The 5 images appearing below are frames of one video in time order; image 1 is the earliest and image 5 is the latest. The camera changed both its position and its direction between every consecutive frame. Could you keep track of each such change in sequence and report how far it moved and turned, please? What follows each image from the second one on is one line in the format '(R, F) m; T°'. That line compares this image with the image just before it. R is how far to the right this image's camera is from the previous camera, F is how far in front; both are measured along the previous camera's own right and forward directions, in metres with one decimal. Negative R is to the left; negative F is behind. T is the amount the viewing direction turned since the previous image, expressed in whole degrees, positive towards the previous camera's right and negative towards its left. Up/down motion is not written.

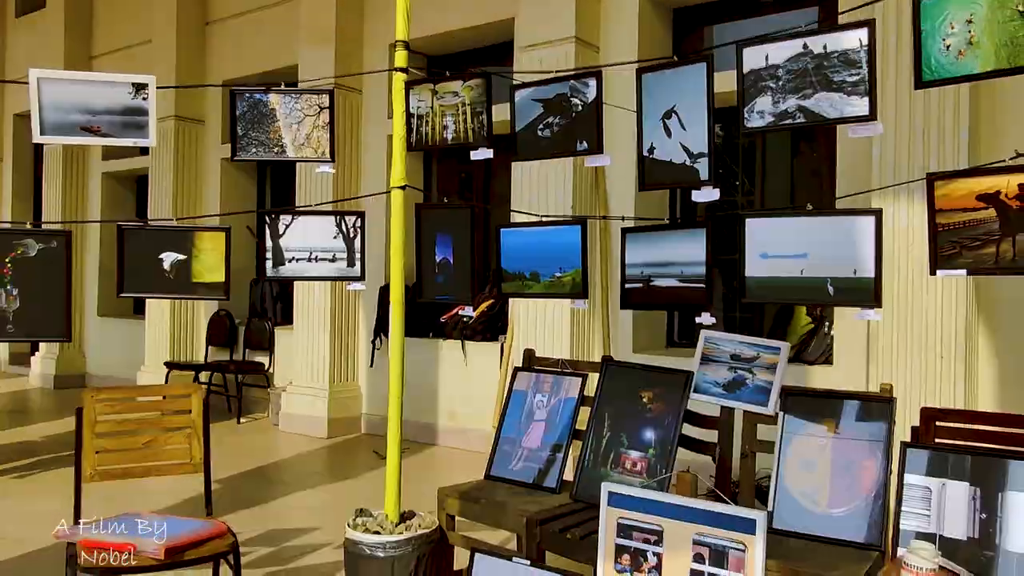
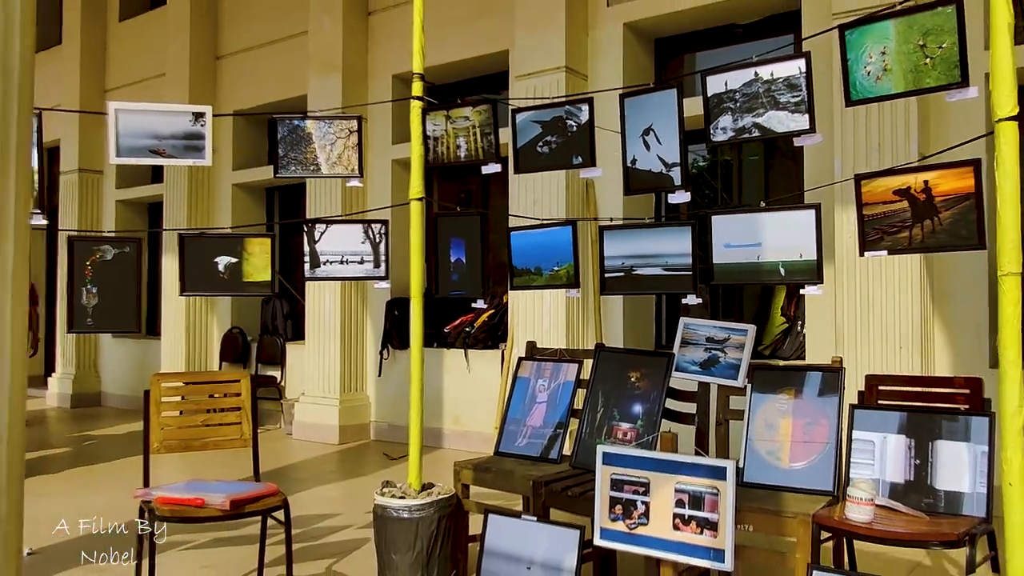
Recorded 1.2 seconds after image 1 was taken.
(0.0, -0.5) m; 0°
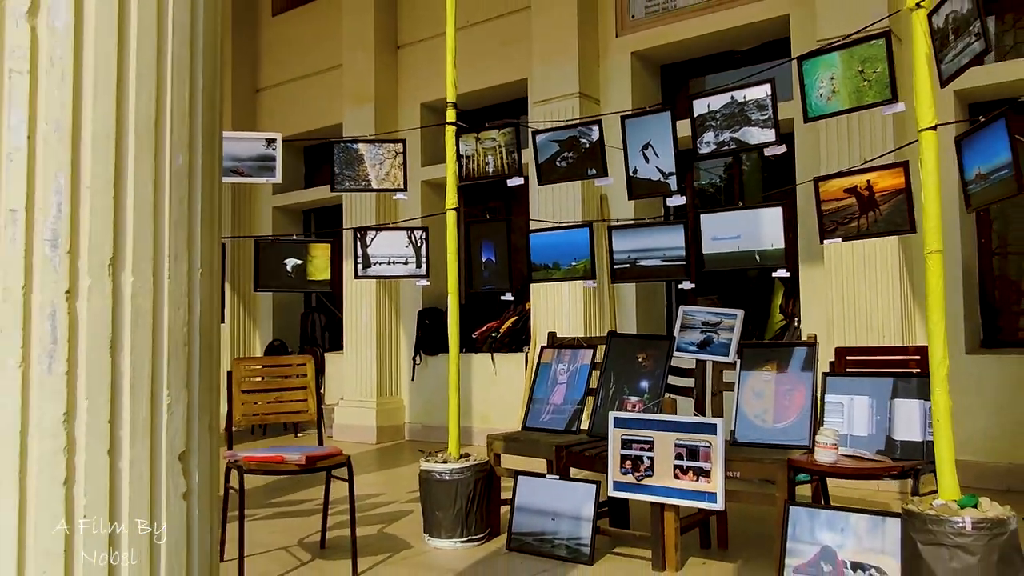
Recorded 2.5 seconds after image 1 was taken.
(0.0, -0.6) m; -1°
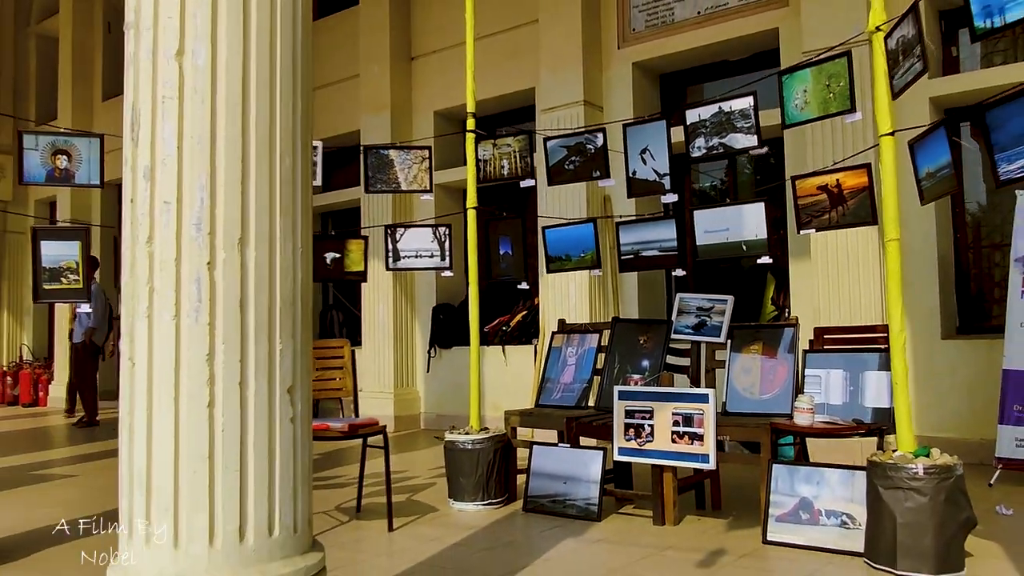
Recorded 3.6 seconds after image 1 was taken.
(-0.1, -0.5) m; 0°
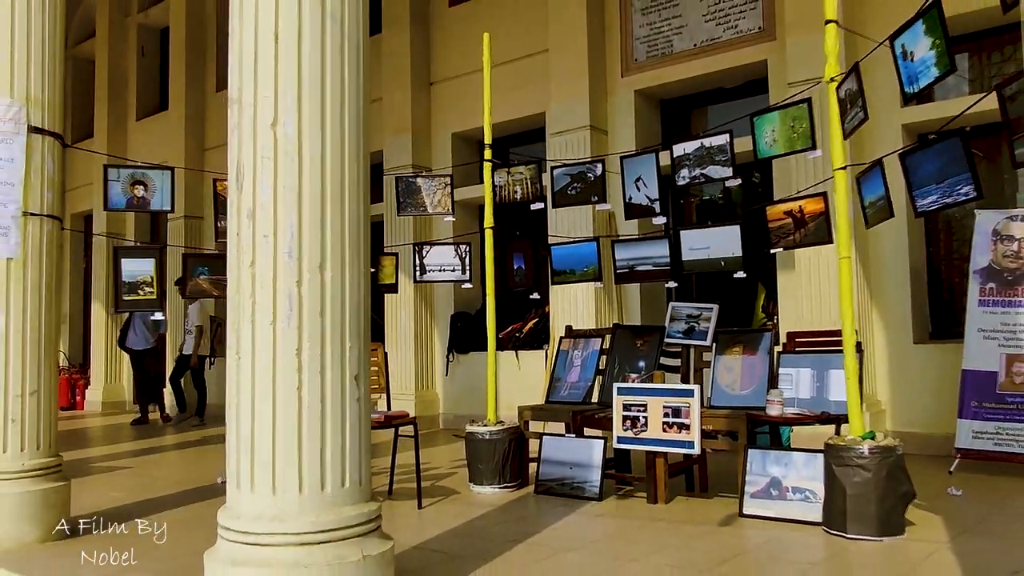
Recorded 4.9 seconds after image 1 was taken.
(0.0, -0.7) m; -1°
